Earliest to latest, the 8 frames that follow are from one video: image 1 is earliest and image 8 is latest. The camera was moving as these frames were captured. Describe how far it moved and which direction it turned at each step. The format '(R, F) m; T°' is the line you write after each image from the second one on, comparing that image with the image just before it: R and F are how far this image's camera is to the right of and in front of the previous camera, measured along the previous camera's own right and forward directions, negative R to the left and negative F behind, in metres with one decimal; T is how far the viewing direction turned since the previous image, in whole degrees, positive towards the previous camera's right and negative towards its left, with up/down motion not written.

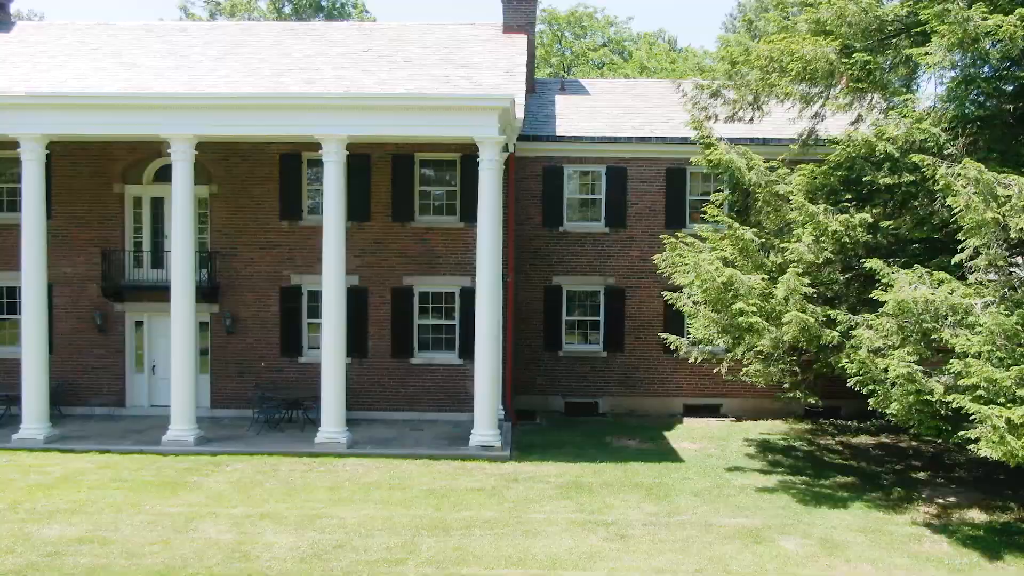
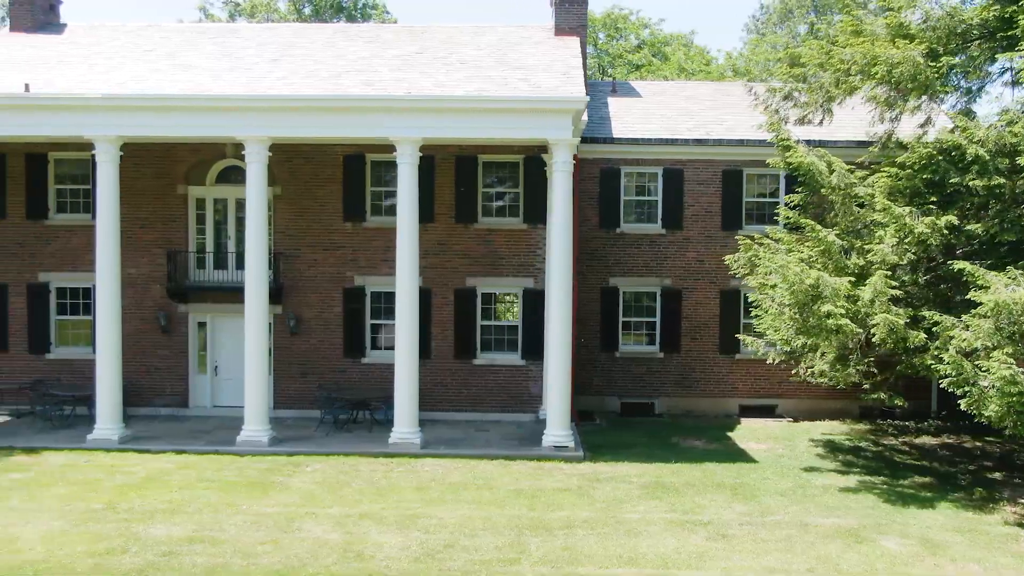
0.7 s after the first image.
(-0.9, -0.1) m; 0°
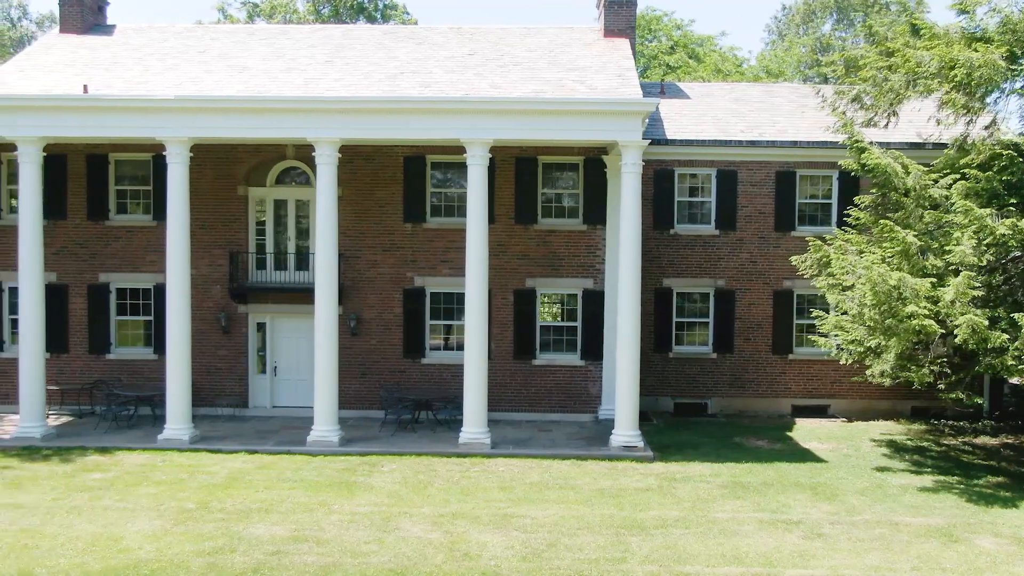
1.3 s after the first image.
(-0.9, -0.1) m; 0°
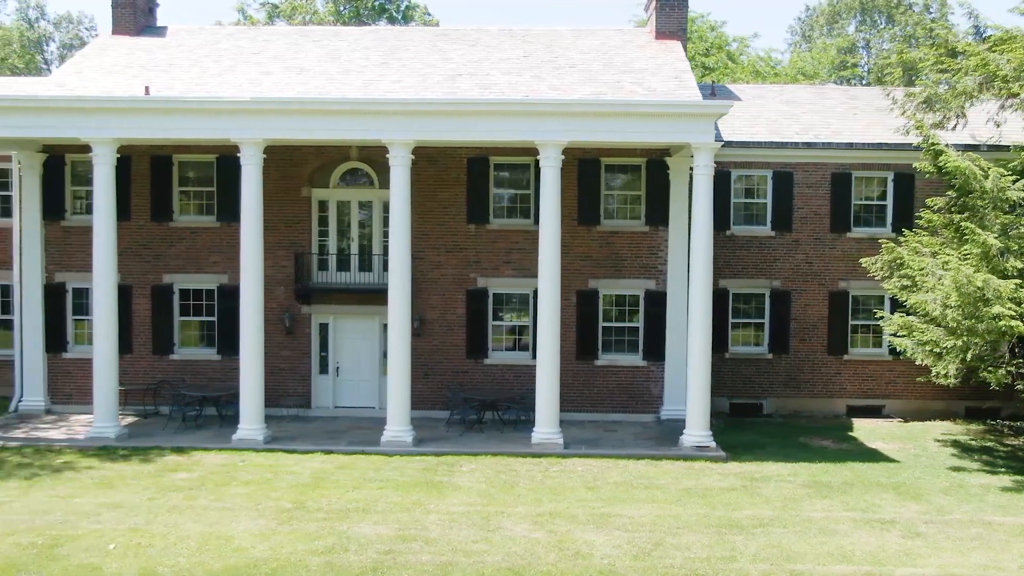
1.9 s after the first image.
(-0.9, -0.1) m; 0°
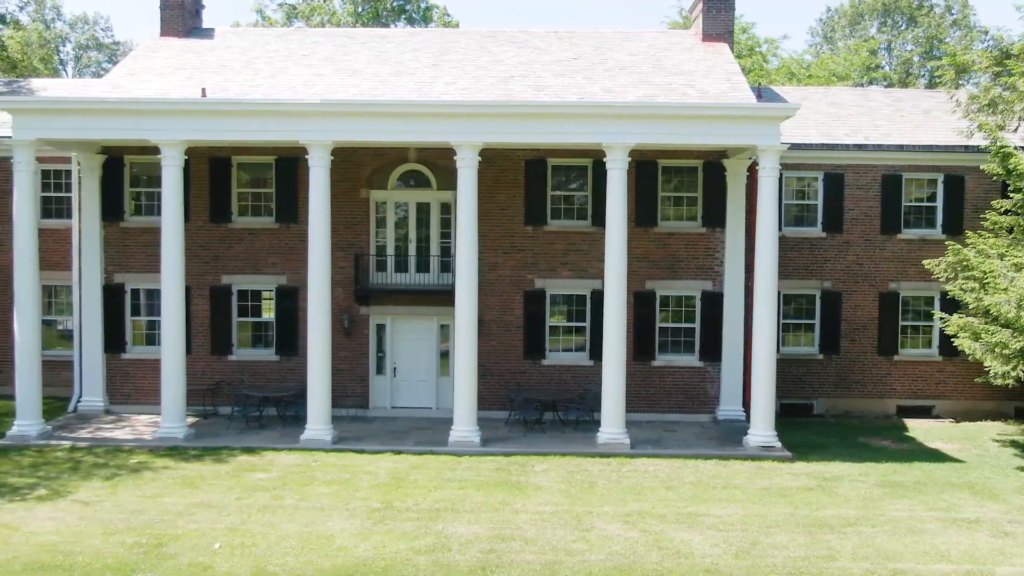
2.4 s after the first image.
(-0.9, -0.1) m; 0°
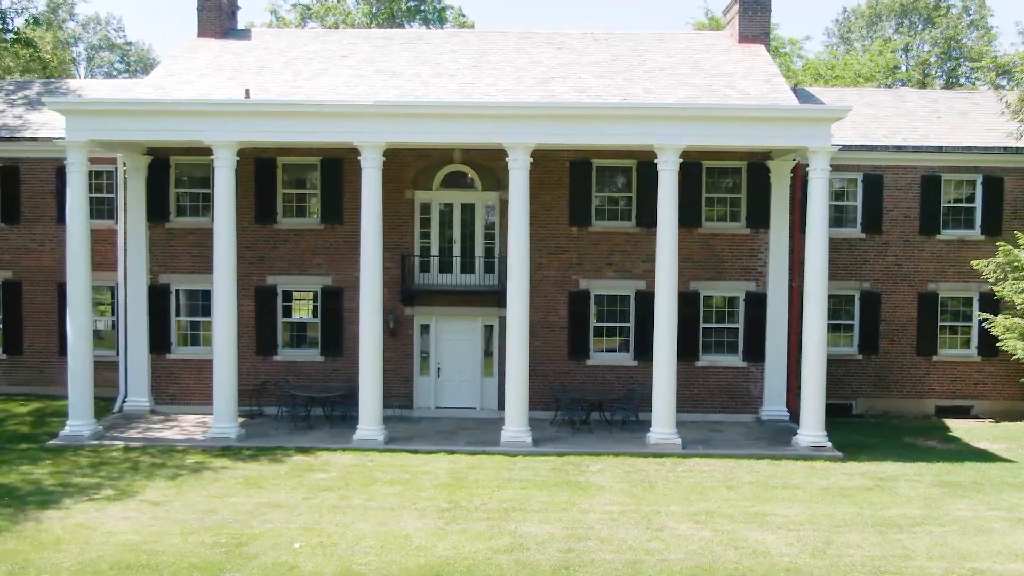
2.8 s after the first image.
(-0.7, -0.1) m; 0°
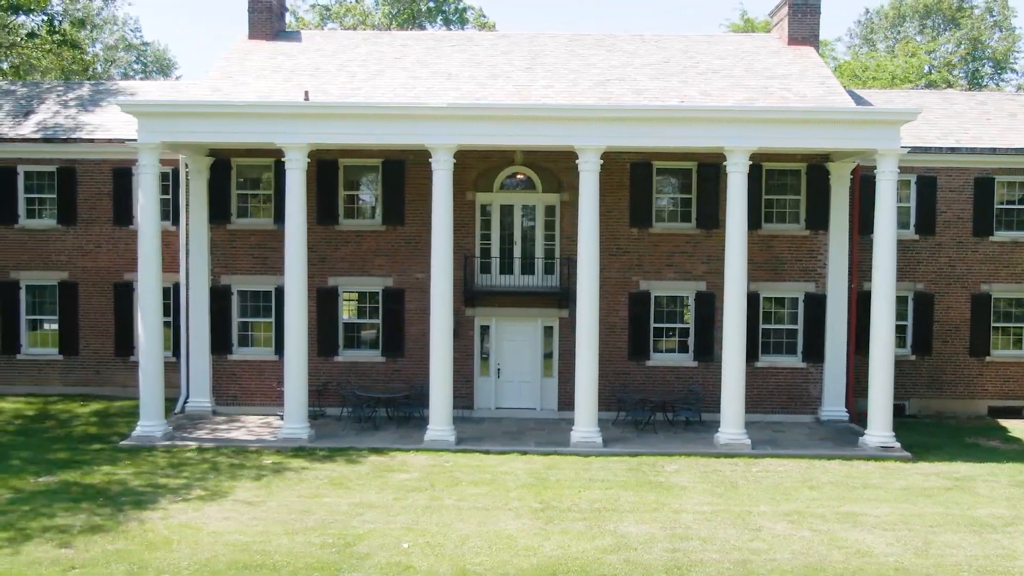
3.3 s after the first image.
(-0.9, -0.1) m; 0°
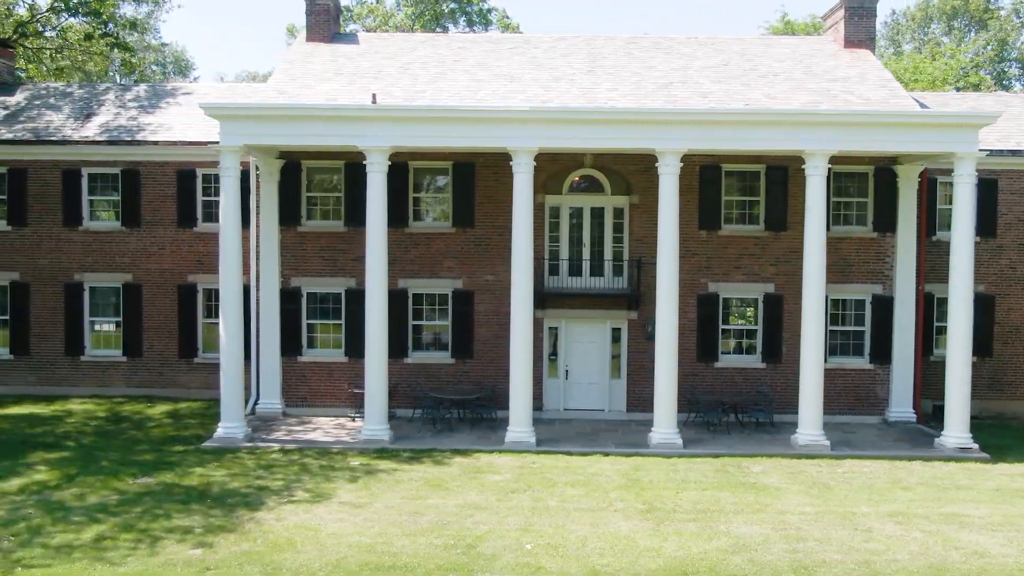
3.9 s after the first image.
(-1.1, -0.1) m; 0°
